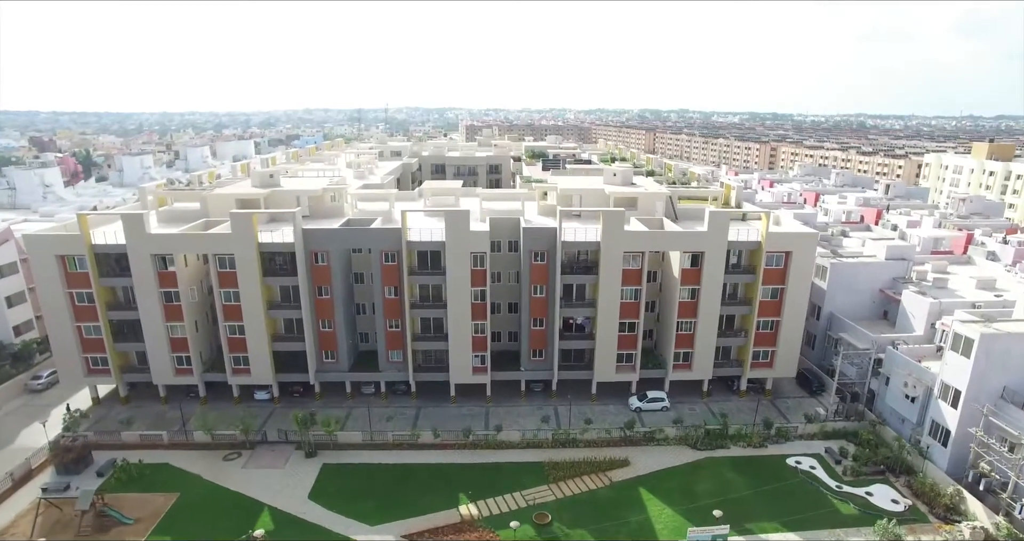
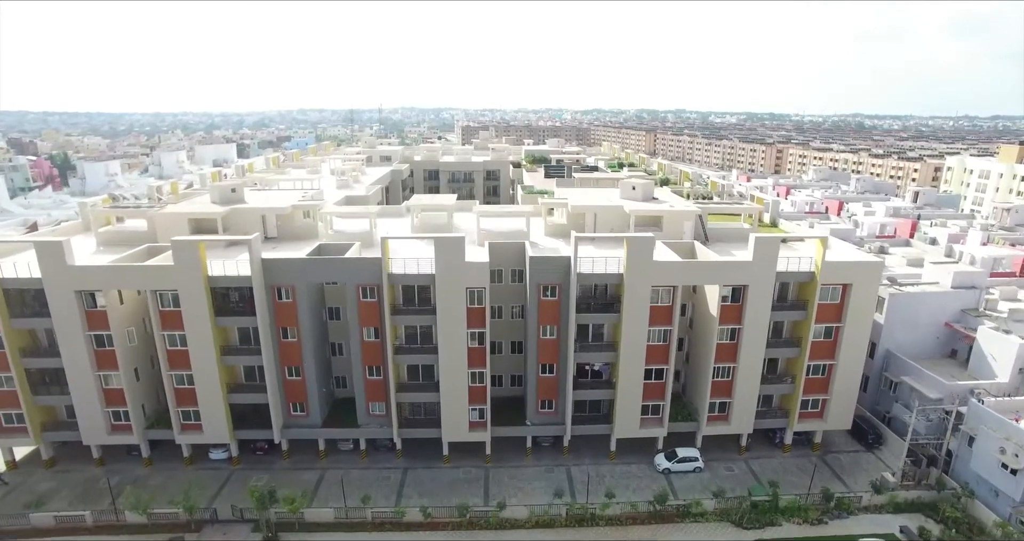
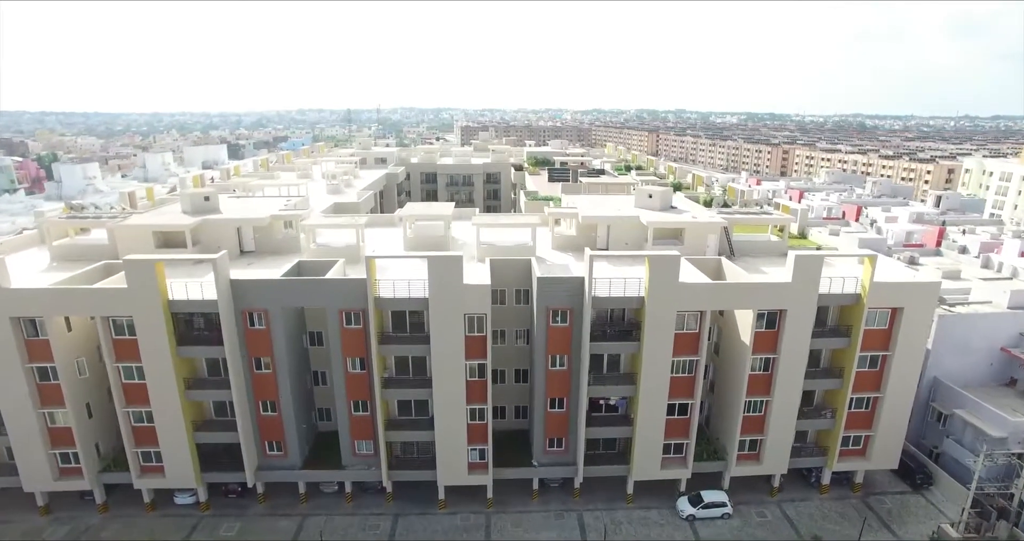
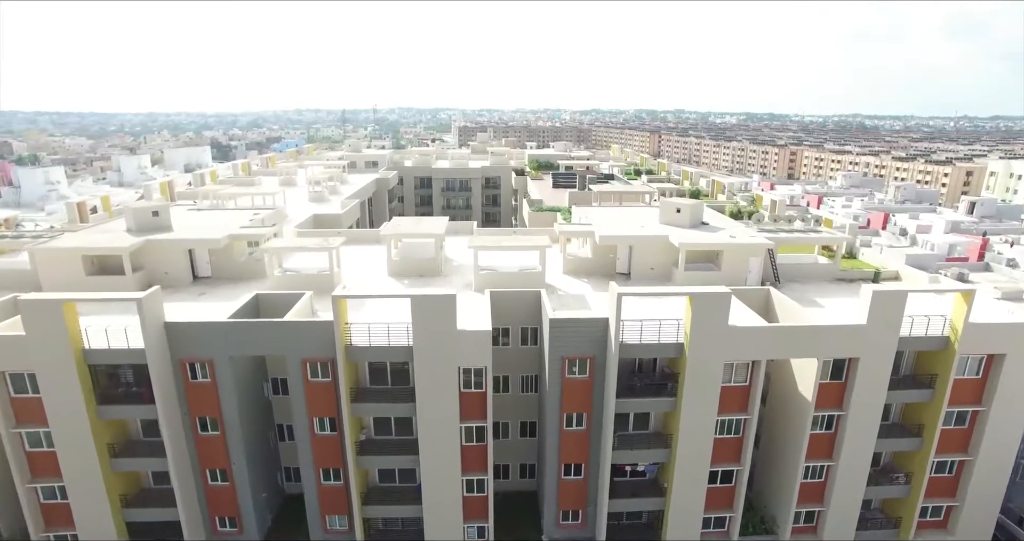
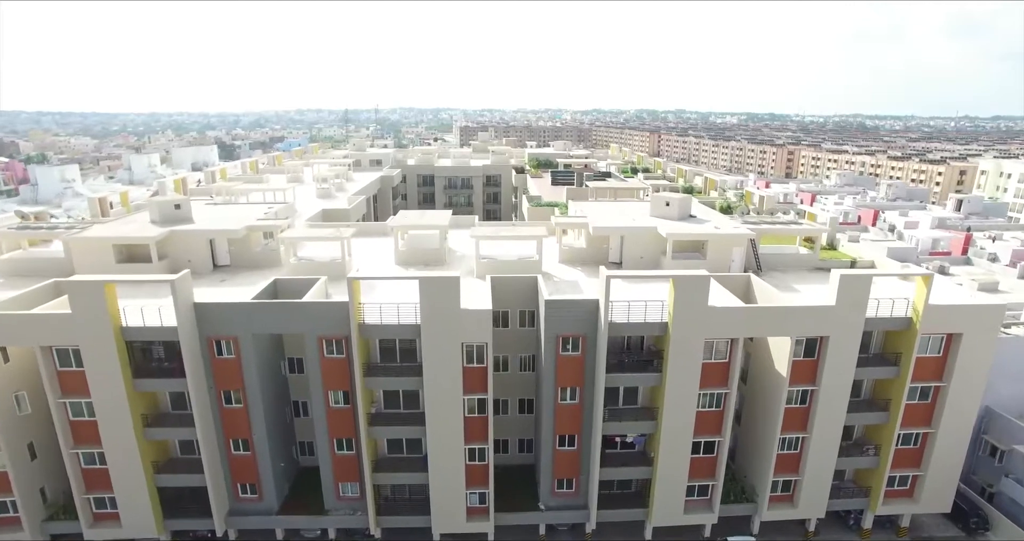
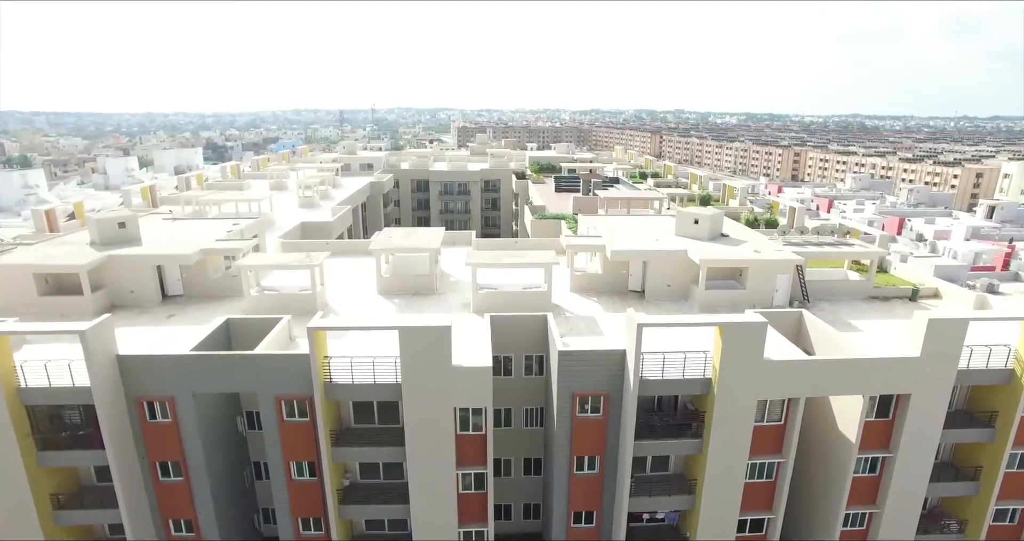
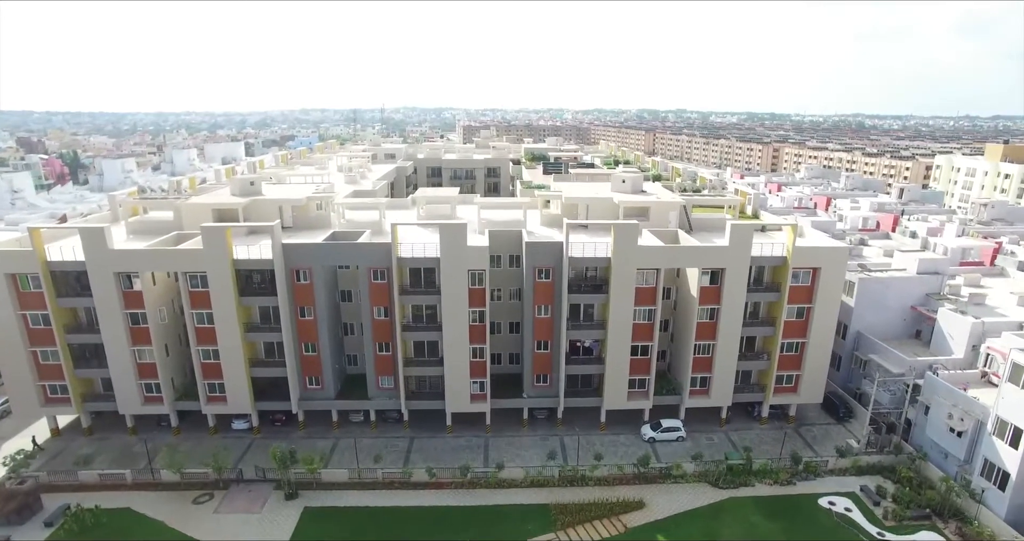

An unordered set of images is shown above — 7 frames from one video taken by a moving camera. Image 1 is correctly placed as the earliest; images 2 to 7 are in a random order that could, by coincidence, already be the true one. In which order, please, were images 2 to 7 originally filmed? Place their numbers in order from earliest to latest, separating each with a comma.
7, 2, 3, 5, 4, 6
